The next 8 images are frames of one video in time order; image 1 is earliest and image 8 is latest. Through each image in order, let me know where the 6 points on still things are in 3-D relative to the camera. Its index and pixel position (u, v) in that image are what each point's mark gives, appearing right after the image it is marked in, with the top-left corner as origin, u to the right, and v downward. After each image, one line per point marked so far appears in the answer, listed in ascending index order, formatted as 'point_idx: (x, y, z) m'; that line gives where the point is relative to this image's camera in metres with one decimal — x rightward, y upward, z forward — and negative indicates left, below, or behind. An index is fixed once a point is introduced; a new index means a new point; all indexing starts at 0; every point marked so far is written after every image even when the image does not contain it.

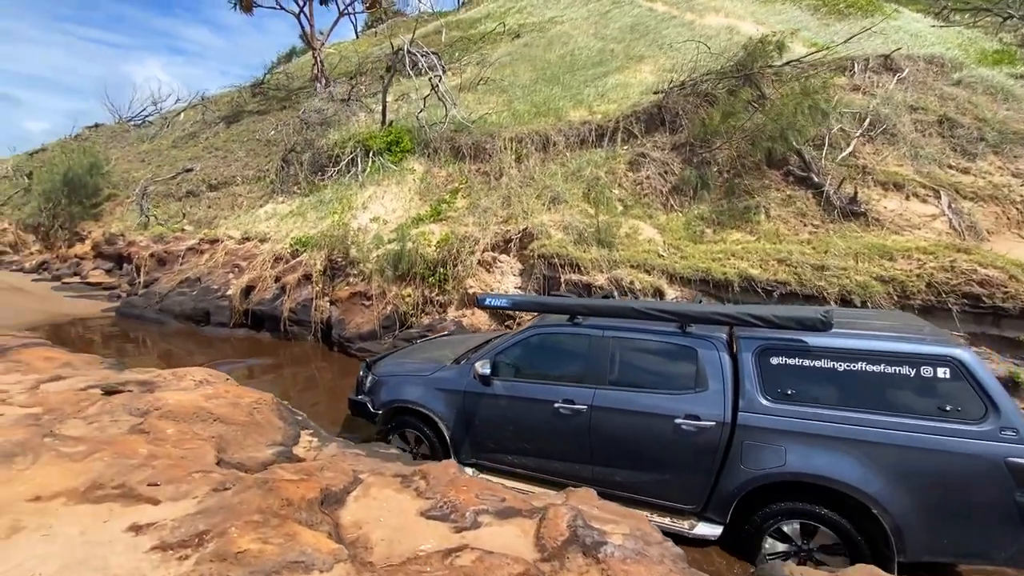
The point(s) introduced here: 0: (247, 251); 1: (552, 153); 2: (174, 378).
0: (-7.4, +1.0, +13.6) m
1: (+1.0, +3.5, +12.7) m
2: (-3.5, -0.9, +5.0) m
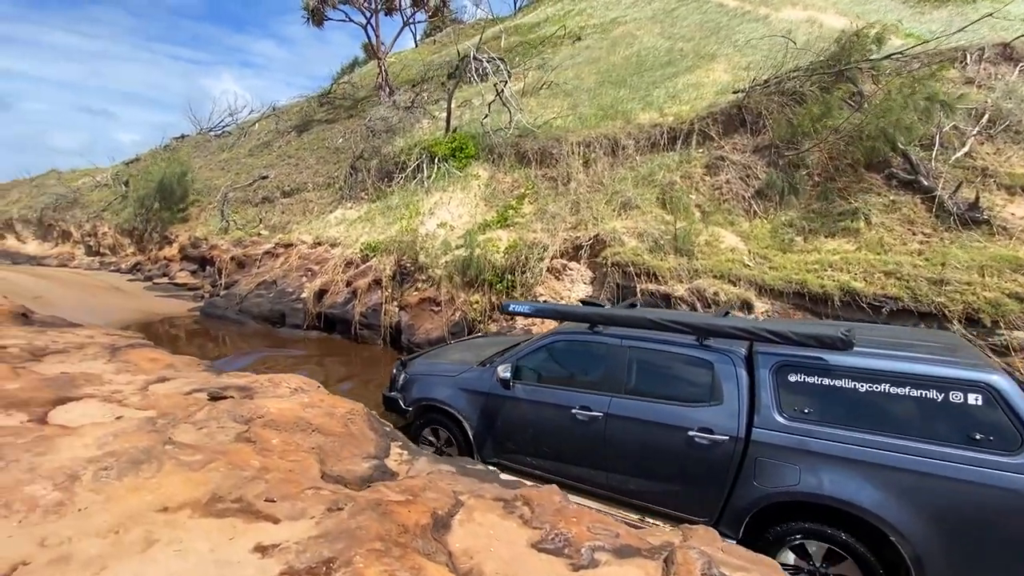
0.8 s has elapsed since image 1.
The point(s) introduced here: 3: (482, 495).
0: (-5.5, +0.9, +14.0) m
1: (+2.8, +3.3, +12.3) m
2: (-2.5, -1.0, +5.1) m
3: (-0.2, -1.6, +3.8) m
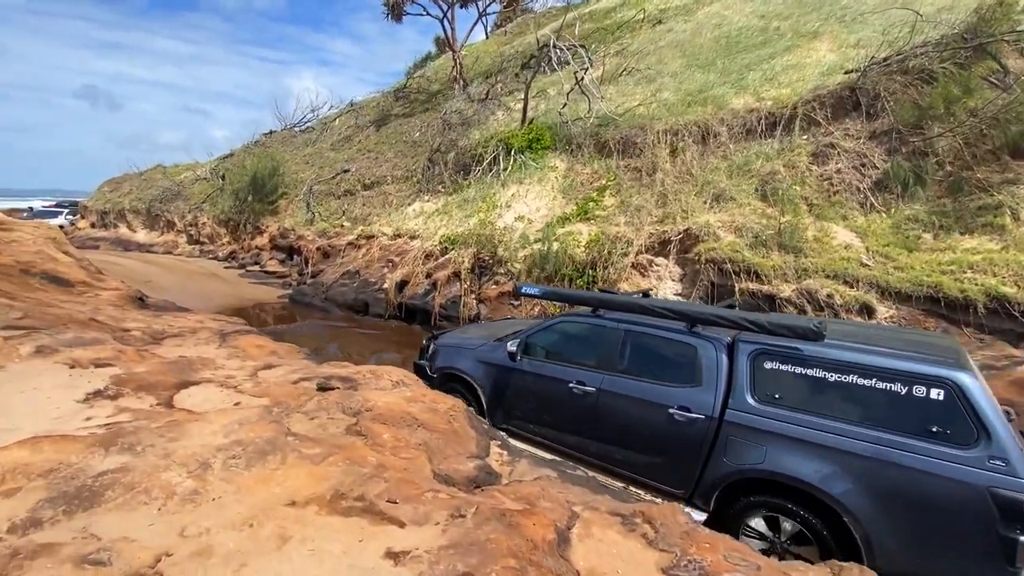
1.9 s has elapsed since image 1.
0: (-3.3, +1.2, +14.3) m
1: (+4.8, +3.4, +11.6) m
2: (-1.5, -0.9, +5.2) m
3: (+0.6, -1.6, +3.5) m
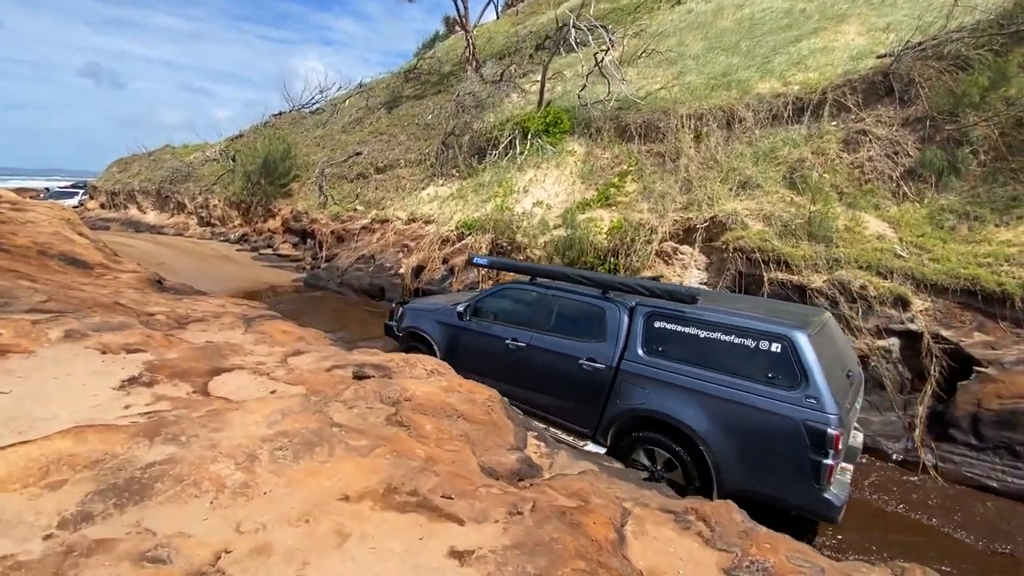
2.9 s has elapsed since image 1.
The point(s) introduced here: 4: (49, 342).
0: (-2.8, +1.6, +14.2) m
1: (+5.2, +3.6, +11.3) m
2: (-1.1, -0.8, +5.1) m
3: (+1.0, -1.5, +3.5) m
4: (-4.7, -0.5, +5.0) m
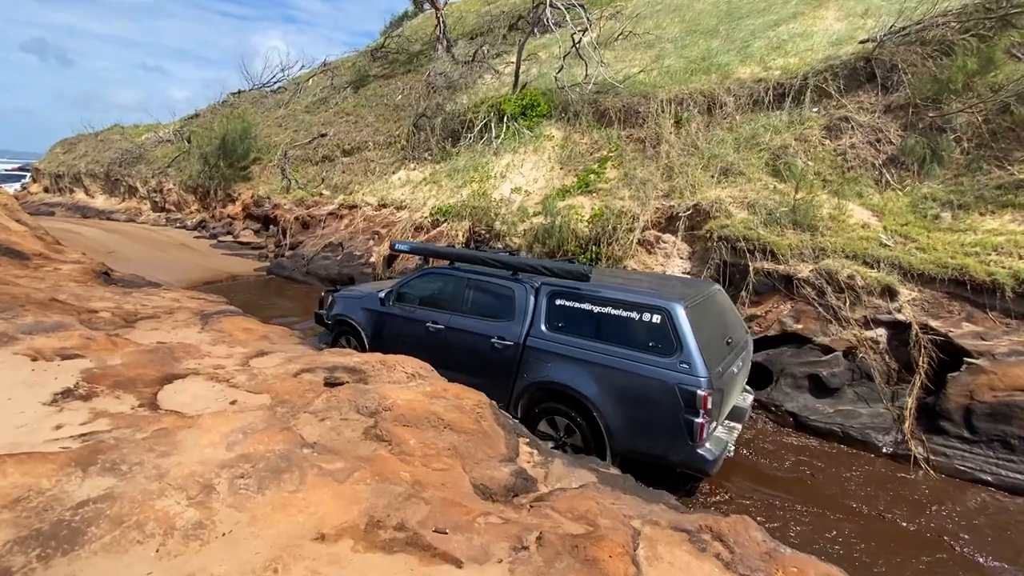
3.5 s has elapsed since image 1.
0: (-3.5, +1.9, +13.6) m
1: (+4.7, +3.9, +11.1) m
2: (-1.2, -0.8, +4.6) m
3: (+0.9, -1.5, +3.2) m
4: (-4.8, -0.5, +4.3) m
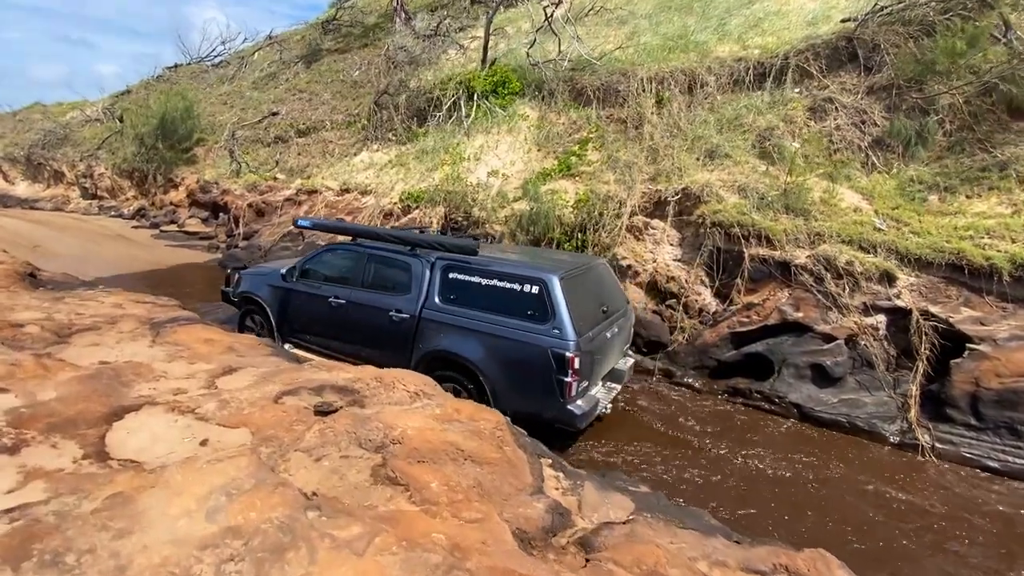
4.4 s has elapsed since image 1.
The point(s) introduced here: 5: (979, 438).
0: (-4.2, +2.1, +12.6) m
1: (+4.2, +4.2, +10.8) m
2: (-1.1, -0.8, +4.0) m
3: (+1.2, -1.6, +2.8) m
4: (-4.7, -0.7, +3.4) m
5: (+5.4, -1.7, +5.7) m
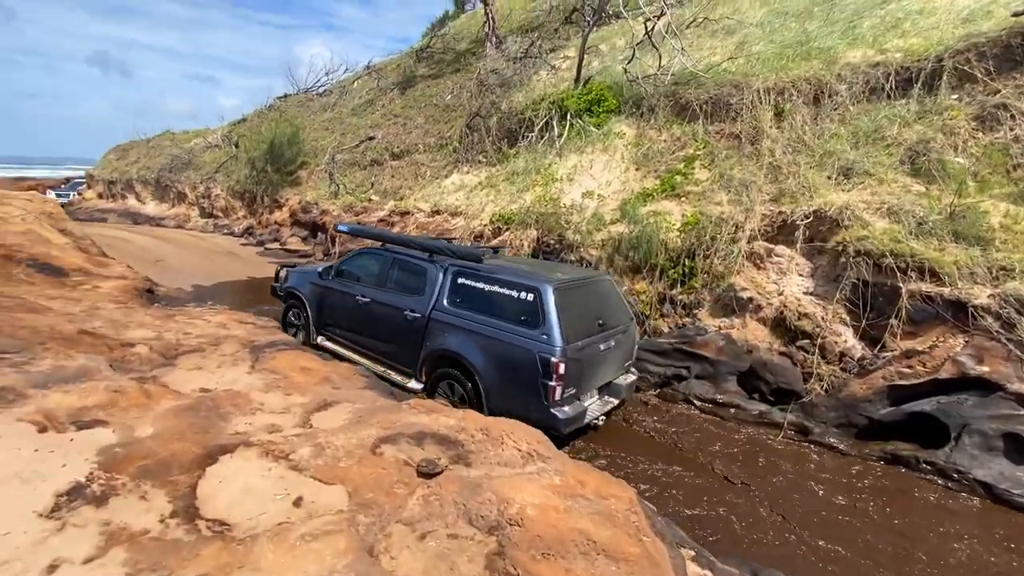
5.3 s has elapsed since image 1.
0: (-1.8, +1.6, +12.5) m
1: (+6.2, +3.5, +9.5) m
2: (-0.2, -1.1, +3.5) m
3: (+1.9, -1.9, +1.8) m
4: (-3.8, -0.8, +3.4) m
5: (+6.5, -2.3, +4.1) m
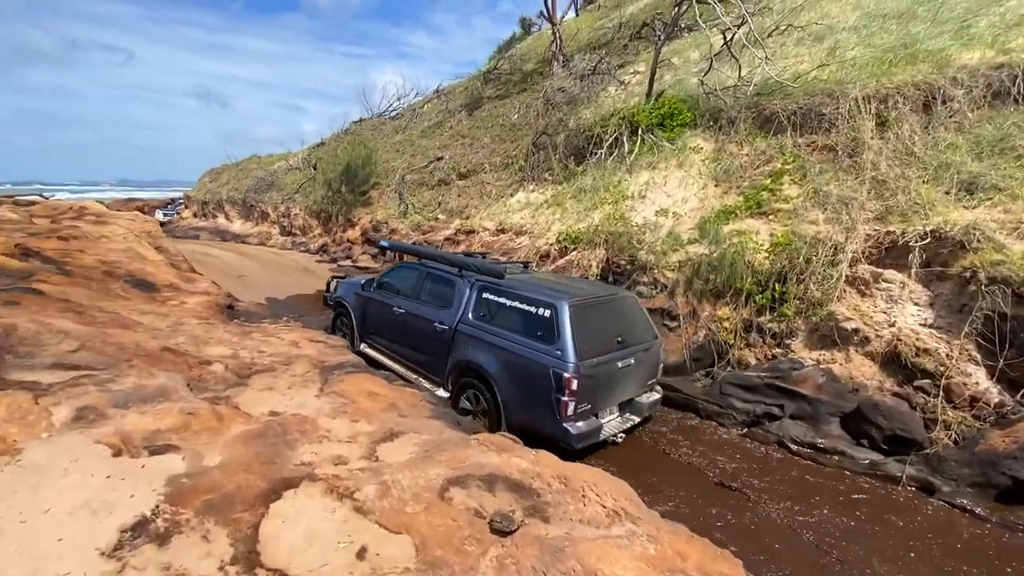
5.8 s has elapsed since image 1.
0: (-0.1, +1.1, +12.4) m
1: (+7.5, +3.0, +8.4) m
2: (+0.3, -1.3, +3.1) m
3: (+2.2, -2.0, +1.2) m
4: (-3.3, -1.0, +3.5) m
5: (+7.0, -2.6, +2.8) m
